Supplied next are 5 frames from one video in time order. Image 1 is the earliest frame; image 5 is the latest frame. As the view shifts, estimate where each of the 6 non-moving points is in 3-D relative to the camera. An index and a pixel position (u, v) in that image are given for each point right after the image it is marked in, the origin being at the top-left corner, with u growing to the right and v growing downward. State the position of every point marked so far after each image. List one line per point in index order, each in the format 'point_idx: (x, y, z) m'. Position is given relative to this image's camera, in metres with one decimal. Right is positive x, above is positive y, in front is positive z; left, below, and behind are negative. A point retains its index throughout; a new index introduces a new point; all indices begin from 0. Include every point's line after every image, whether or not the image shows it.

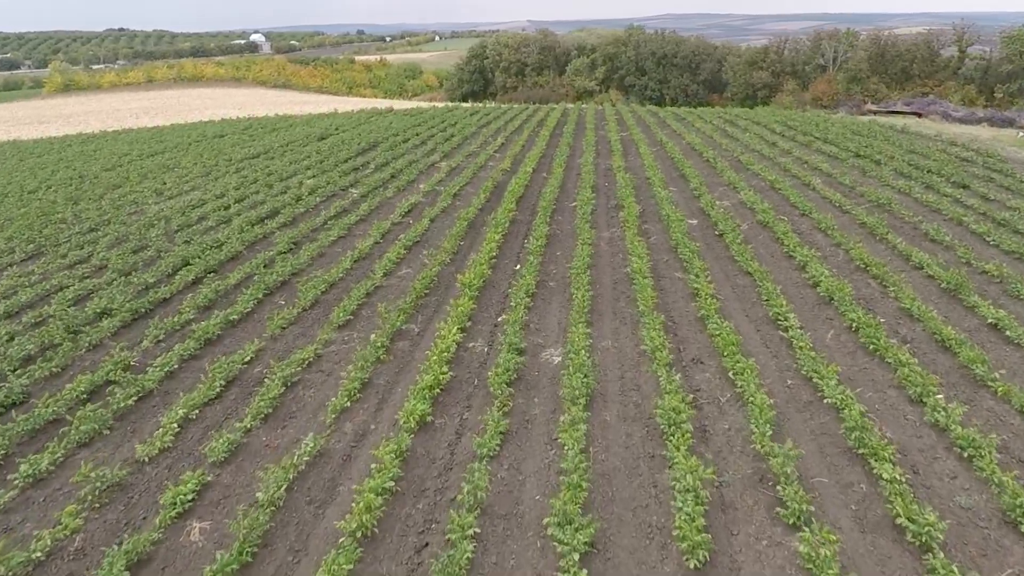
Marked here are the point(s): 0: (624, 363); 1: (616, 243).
0: (+1.2, -0.8, +7.5) m
1: (+1.7, +0.8, +11.9) m
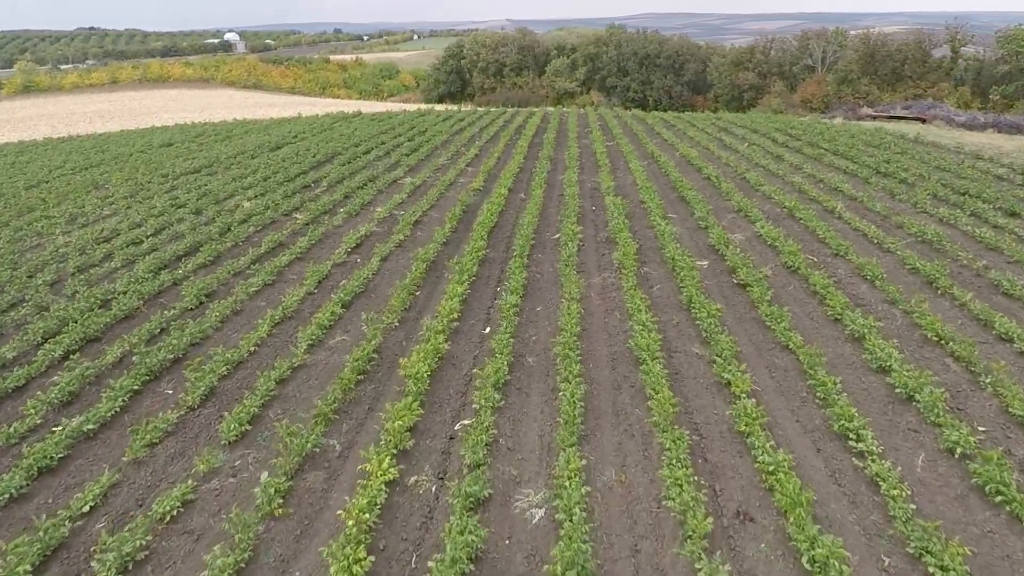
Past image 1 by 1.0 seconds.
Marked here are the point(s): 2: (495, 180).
0: (+0.9, -1.7, +5.1) m
1: (+1.3, -0.1, +9.5) m
2: (-0.4, +2.7, +17.9) m
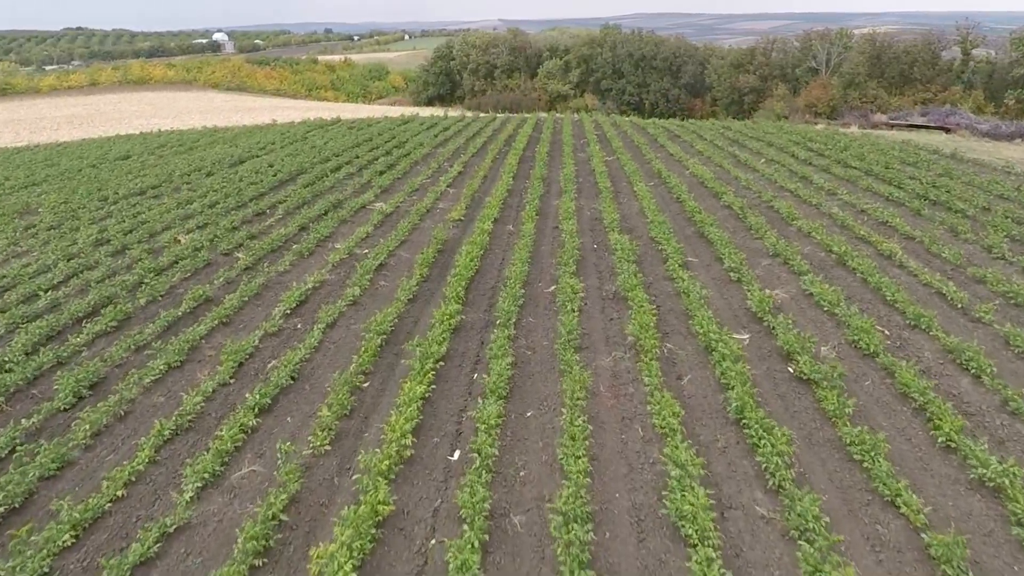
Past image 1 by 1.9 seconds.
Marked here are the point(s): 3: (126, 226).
0: (+0.7, -2.6, +2.7) m
1: (+1.1, -1.0, +7.1) m
2: (-0.7, +1.8, +15.4) m
3: (-8.0, +1.3, +14.7) m
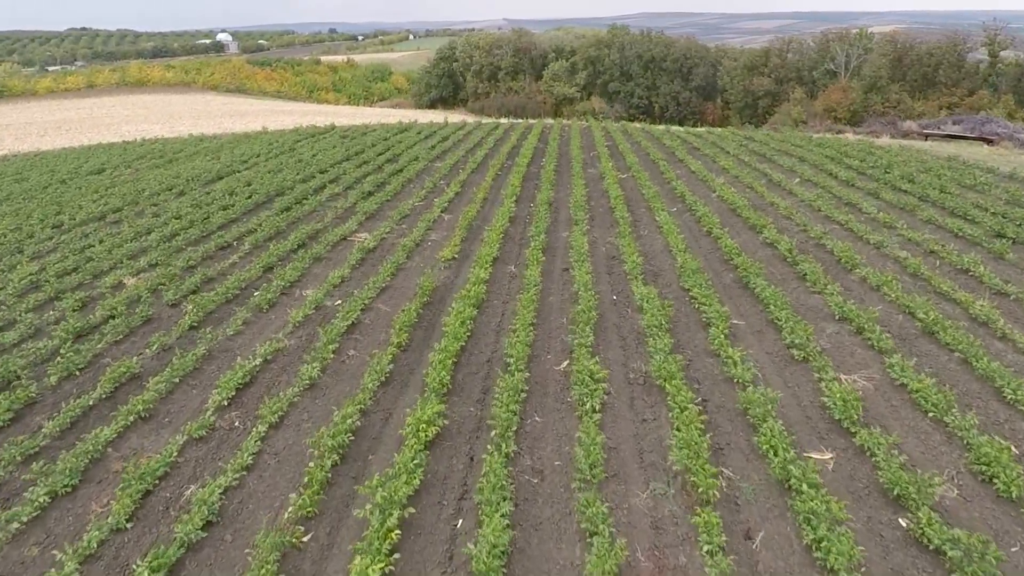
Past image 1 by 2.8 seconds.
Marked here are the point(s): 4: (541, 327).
0: (+0.7, -3.5, +0.7) m
1: (+1.1, -1.9, +5.1) m
2: (-0.7, +0.9, +13.4) m
3: (-7.9, +0.4, +12.7) m
4: (+0.4, -0.6, +8.7) m
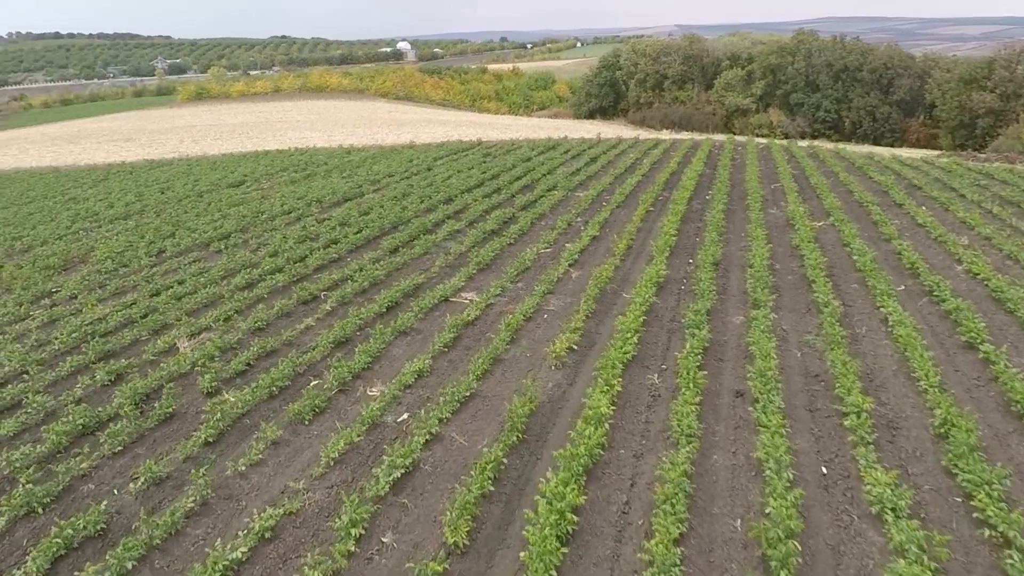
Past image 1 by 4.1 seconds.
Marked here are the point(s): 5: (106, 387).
0: (-0.2, -4.7, -2.7) m
1: (+1.2, -3.2, +1.5) m
2: (+1.4, -0.4, +10.1) m
3: (-5.8, -0.4, +10.9) m
4: (+1.3, -1.9, +5.3) m
5: (-4.8, -1.2, +8.5) m
